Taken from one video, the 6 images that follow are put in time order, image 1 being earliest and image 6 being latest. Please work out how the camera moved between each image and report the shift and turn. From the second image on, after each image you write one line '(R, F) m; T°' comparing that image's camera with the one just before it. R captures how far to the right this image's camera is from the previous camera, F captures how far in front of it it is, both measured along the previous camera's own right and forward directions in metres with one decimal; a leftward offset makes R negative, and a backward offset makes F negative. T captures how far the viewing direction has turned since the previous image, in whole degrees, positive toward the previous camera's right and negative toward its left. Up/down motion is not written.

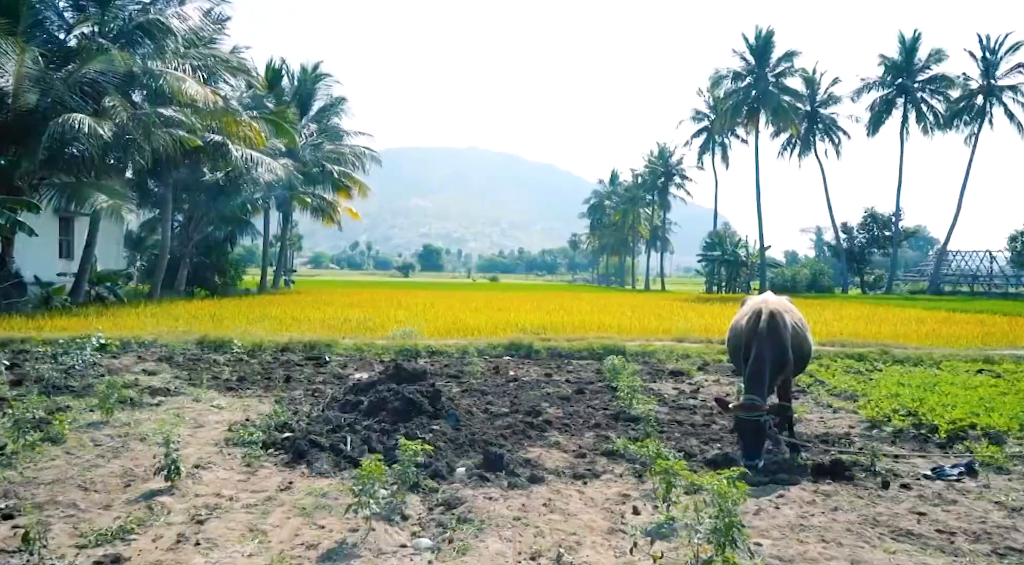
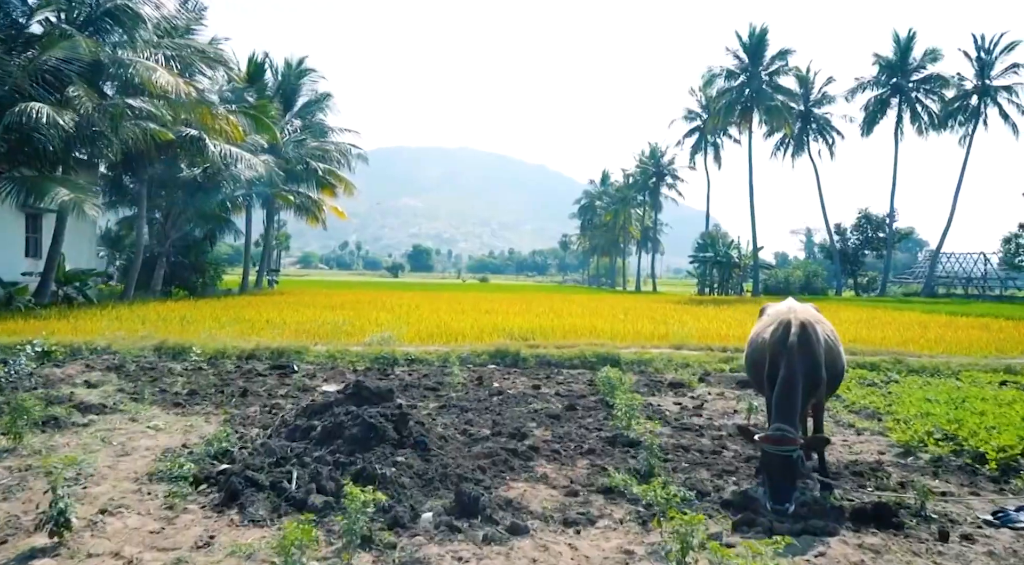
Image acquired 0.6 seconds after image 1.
(+0.1, +0.7) m; +1°
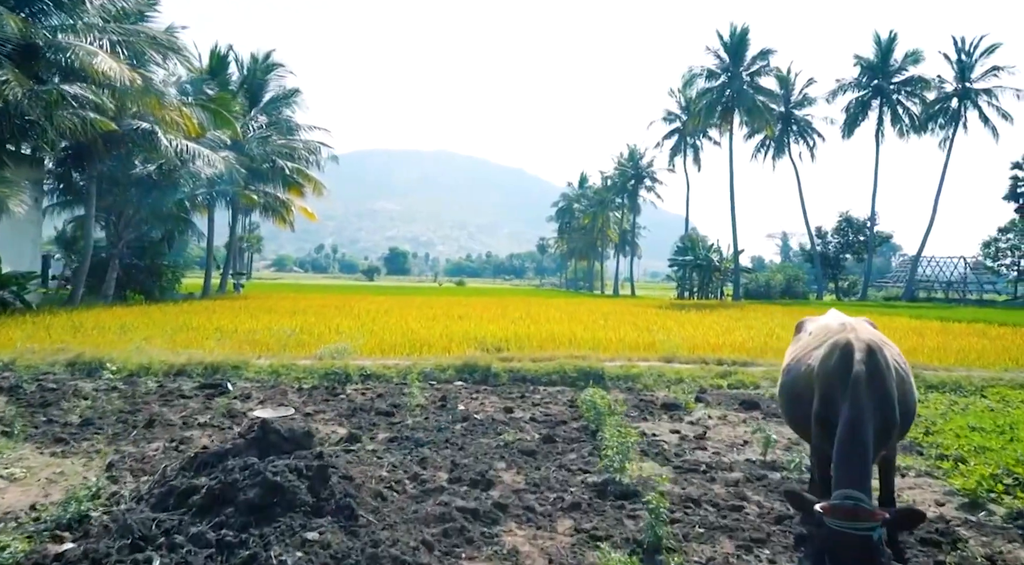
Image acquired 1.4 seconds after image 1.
(+0.1, +1.0) m; +2°
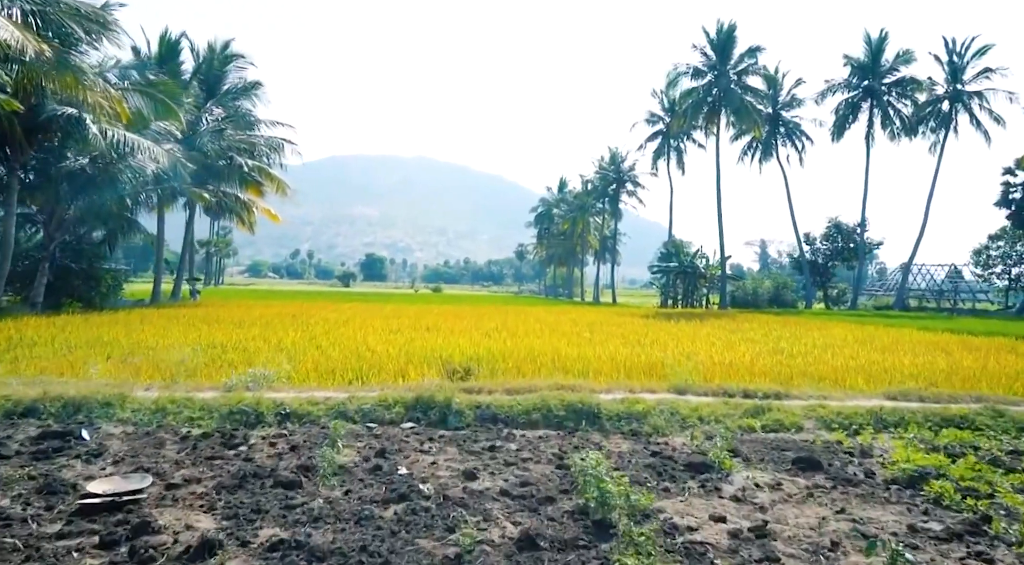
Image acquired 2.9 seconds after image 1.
(+0.1, +1.8) m; +2°
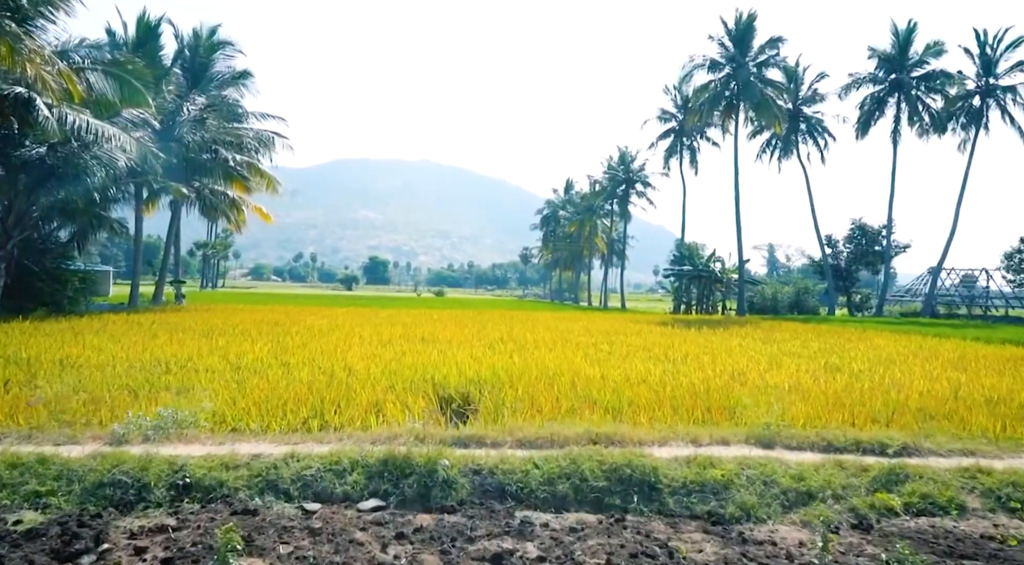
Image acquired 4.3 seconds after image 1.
(-0.1, +1.9) m; 0°
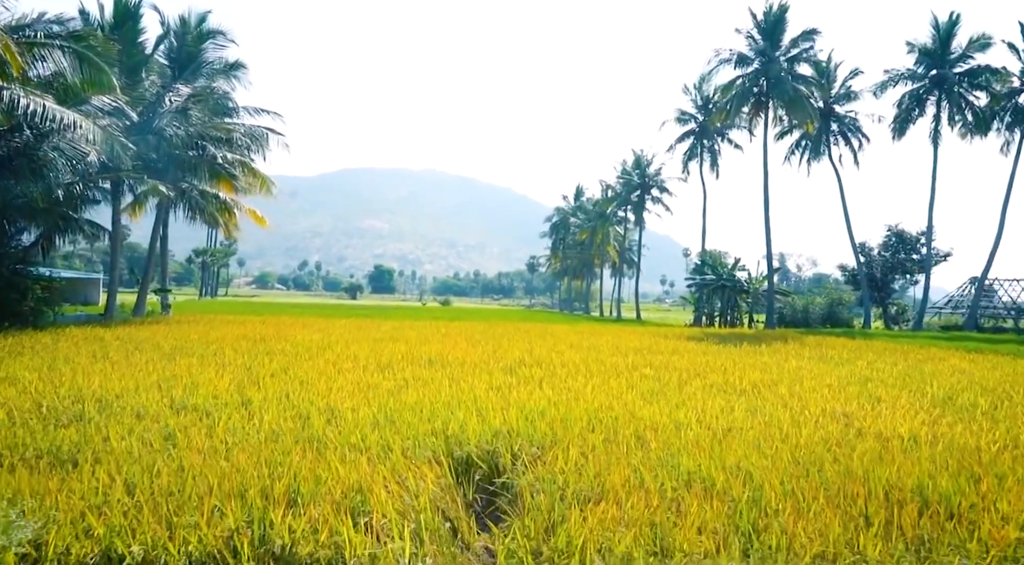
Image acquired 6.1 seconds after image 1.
(-0.3, +2.2) m; 0°
